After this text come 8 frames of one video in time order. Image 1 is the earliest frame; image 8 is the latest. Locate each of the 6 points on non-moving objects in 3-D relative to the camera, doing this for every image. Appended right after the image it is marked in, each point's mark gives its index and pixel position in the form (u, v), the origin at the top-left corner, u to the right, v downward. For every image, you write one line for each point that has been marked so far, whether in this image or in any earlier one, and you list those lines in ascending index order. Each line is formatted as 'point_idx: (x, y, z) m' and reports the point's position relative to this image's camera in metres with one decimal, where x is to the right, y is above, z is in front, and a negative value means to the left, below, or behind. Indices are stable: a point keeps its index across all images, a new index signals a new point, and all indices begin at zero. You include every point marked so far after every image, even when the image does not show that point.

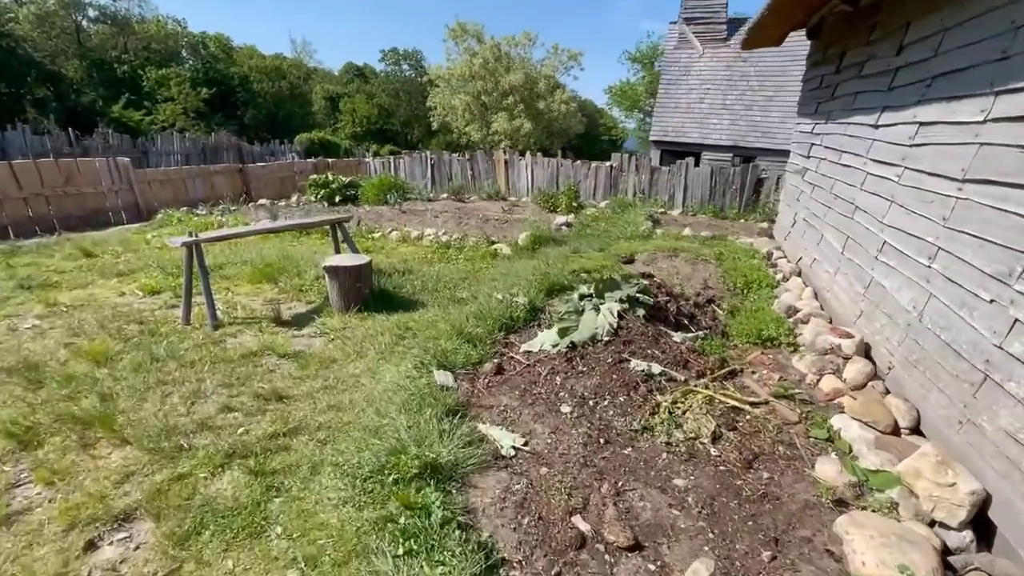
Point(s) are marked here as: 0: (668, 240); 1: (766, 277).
0: (+2.5, +0.8, +7.9) m
1: (+2.8, +0.1, +5.3) m
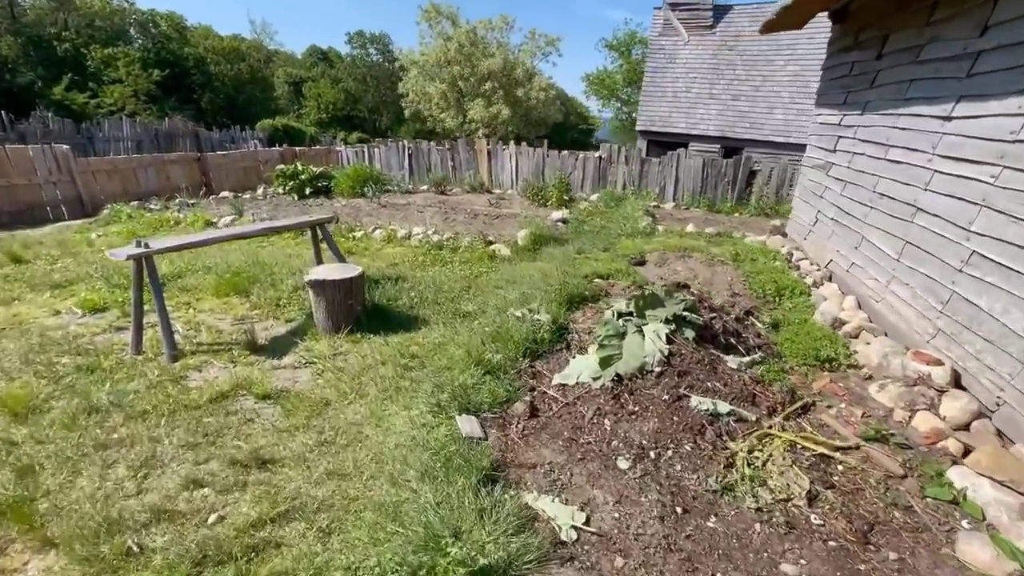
0: (+2.5, +0.7, +7.4) m
1: (+2.9, +0.1, +4.9) m
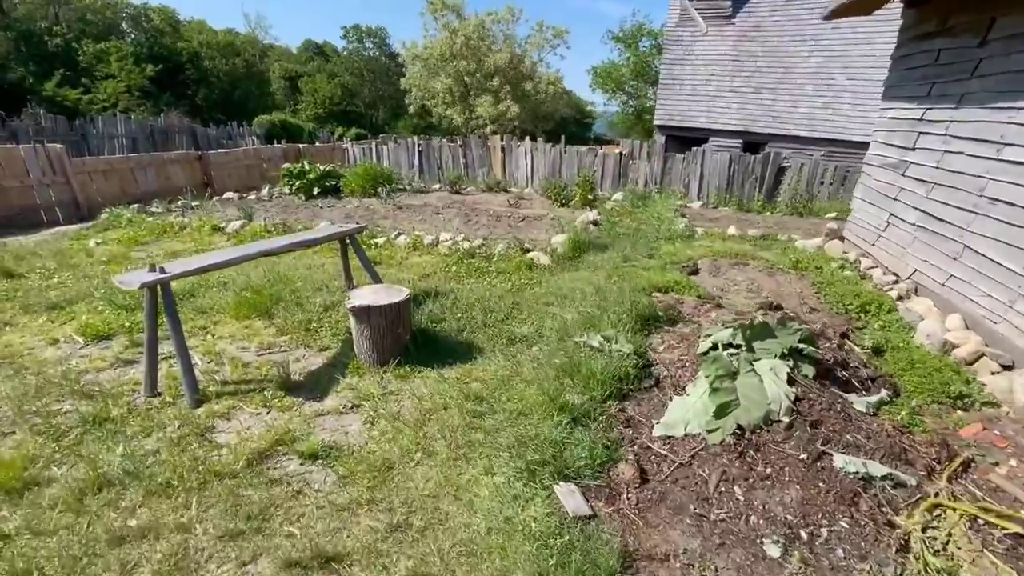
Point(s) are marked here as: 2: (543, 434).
0: (+2.9, +0.6, +6.9) m
1: (+3.3, -0.1, +4.4) m
2: (+0.2, -0.7, +2.4) m
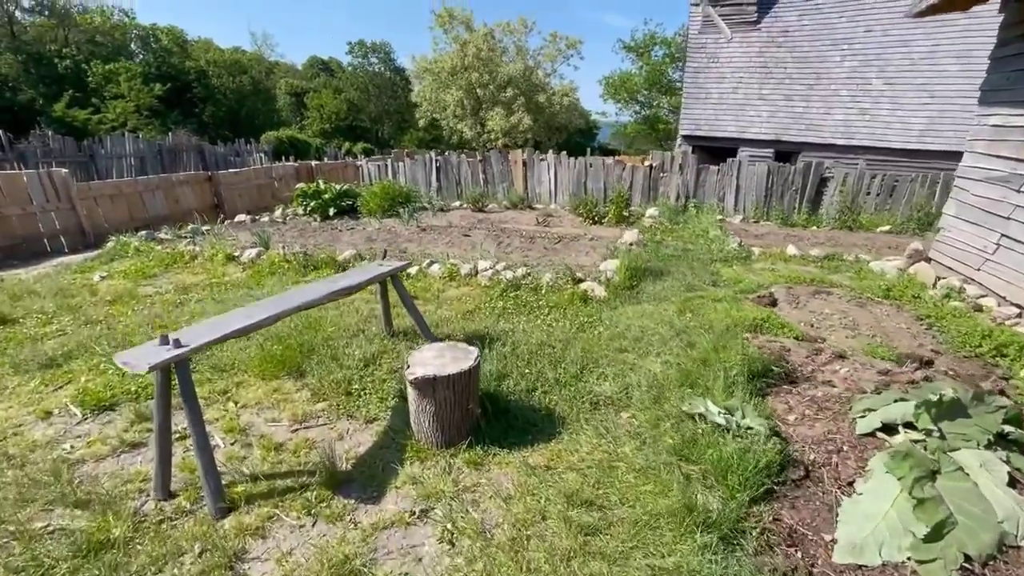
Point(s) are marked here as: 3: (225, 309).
0: (+3.4, +0.3, +6.3) m
1: (+3.9, -0.4, +3.7) m
2: (+0.7, -1.0, +1.8) m
3: (-2.8, -0.2, +4.8) m
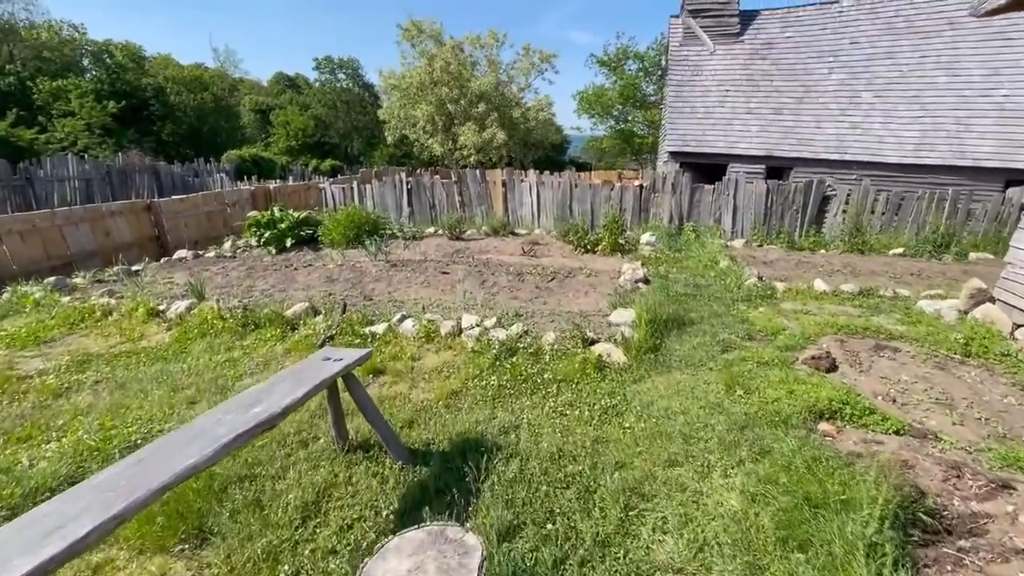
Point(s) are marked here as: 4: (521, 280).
0: (+3.3, -0.2, +5.4) m
1: (+3.9, -0.8, +2.9) m
2: (+0.8, -1.5, +0.7) m
3: (-2.9, -0.8, +3.6) m
4: (+0.1, +0.1, +6.4) m
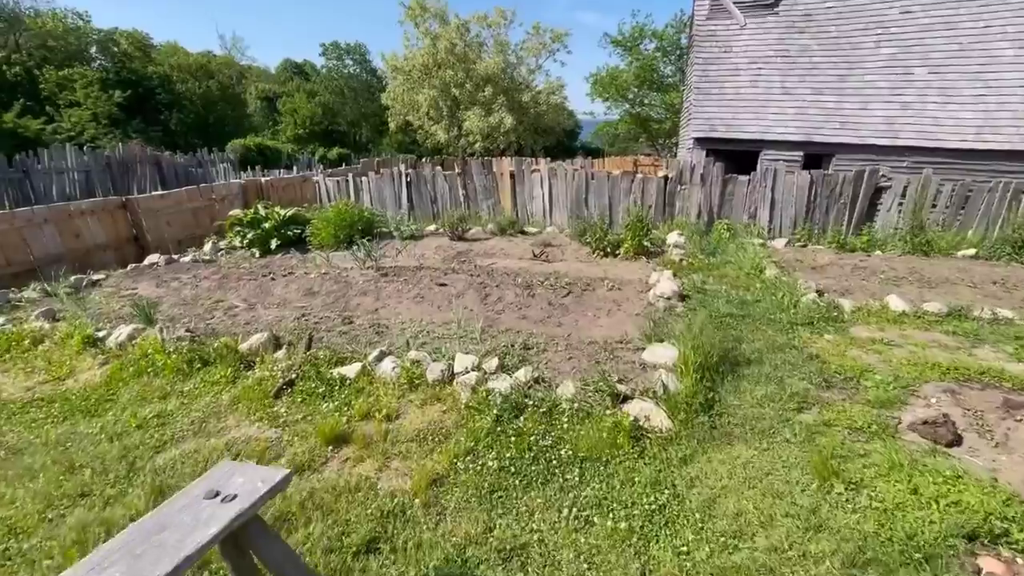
0: (+3.4, -0.4, +4.3) m
1: (+3.9, -1.0, +1.8) m
2: (+0.8, -1.8, -0.2) m
3: (-2.8, -1.1, +2.7) m
4: (+0.2, -0.1, +5.4) m
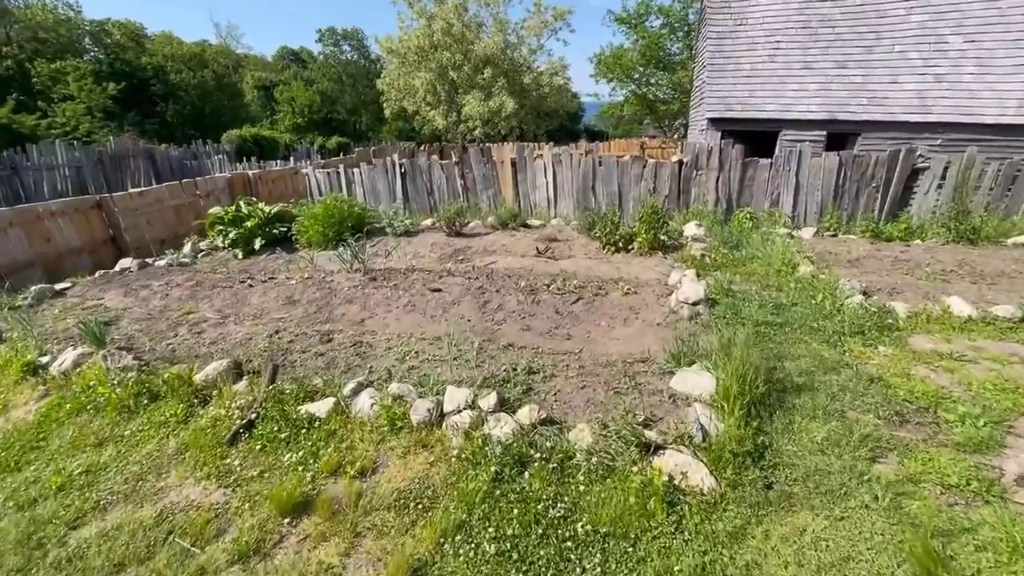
0: (+3.4, -0.4, +3.7) m
1: (+3.9, -1.1, +1.2) m
2: (+0.8, -2.0, -0.8) m
3: (-2.8, -1.3, +2.1) m
4: (+0.2, -0.1, +4.8) m
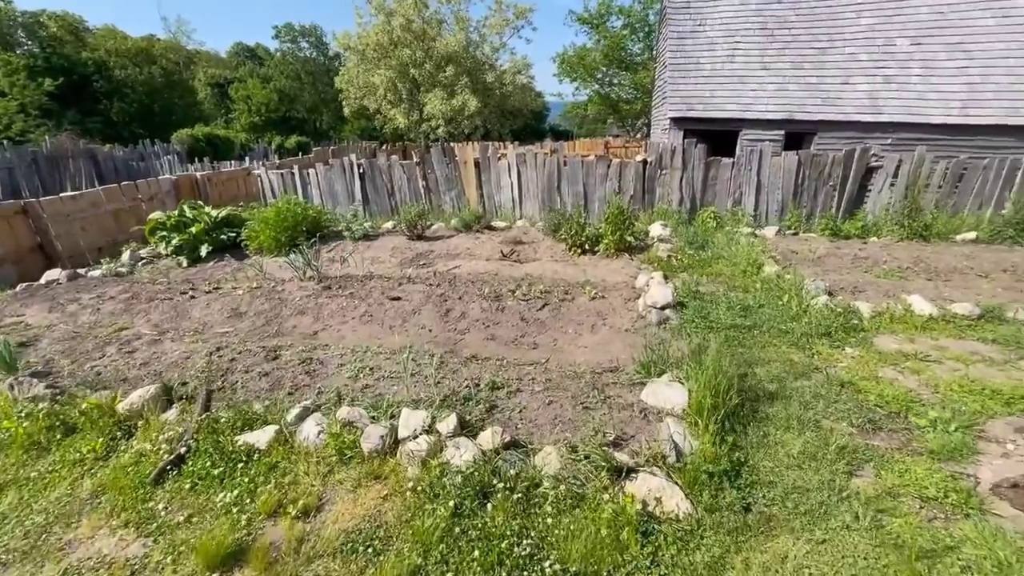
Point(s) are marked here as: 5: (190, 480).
0: (+3.1, -0.4, +3.7) m
1: (+3.8, -1.1, +1.2) m
2: (+0.8, -2.1, -1.0) m
3: (-3.0, -1.4, +1.7) m
4: (-0.1, -0.2, +4.6) m
5: (-1.7, -1.0, +2.5) m
